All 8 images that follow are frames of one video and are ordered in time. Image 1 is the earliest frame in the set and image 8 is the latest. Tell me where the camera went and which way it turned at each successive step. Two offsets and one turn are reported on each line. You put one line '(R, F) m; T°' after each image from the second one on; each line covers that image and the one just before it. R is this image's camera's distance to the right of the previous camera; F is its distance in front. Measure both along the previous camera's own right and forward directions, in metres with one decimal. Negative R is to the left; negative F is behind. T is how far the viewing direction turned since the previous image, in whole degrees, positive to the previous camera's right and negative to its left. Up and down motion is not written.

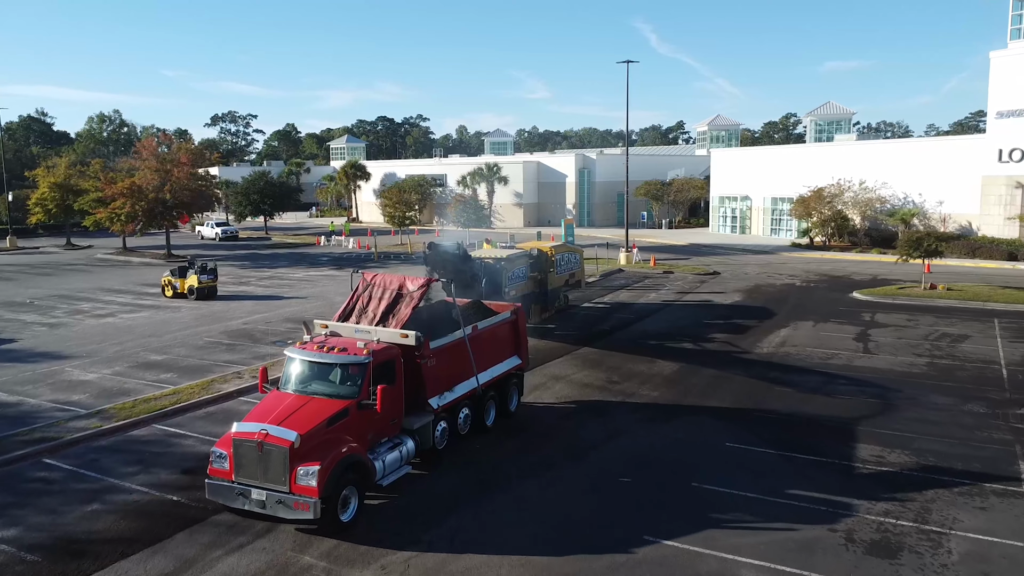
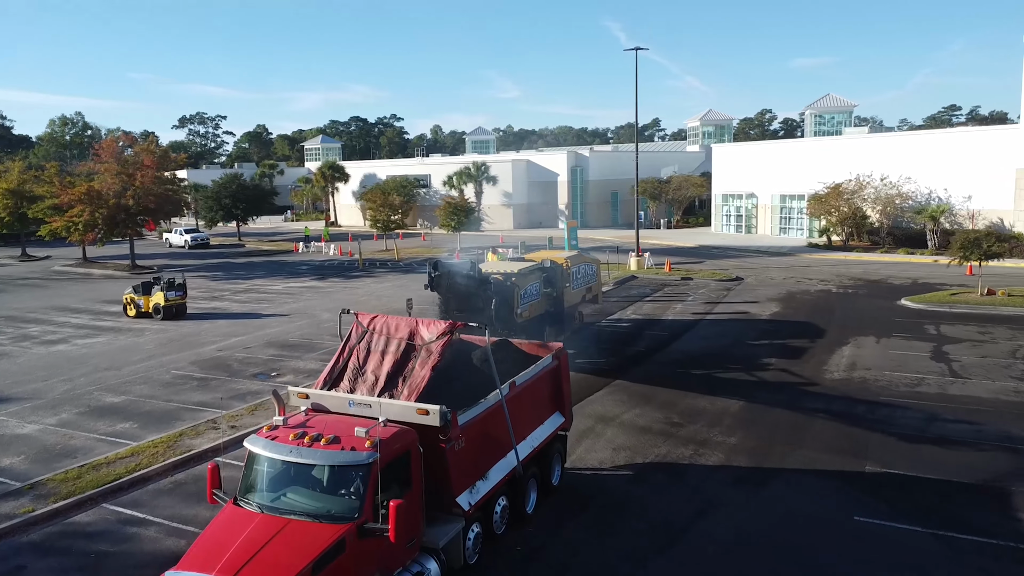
(-1.0, +3.0) m; +2°
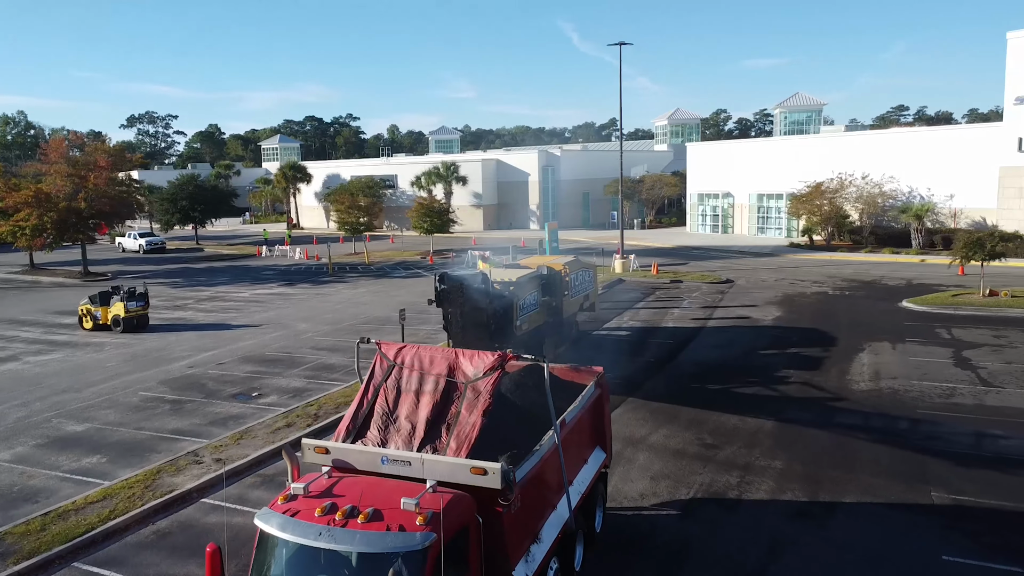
(-0.9, +1.3) m; +3°
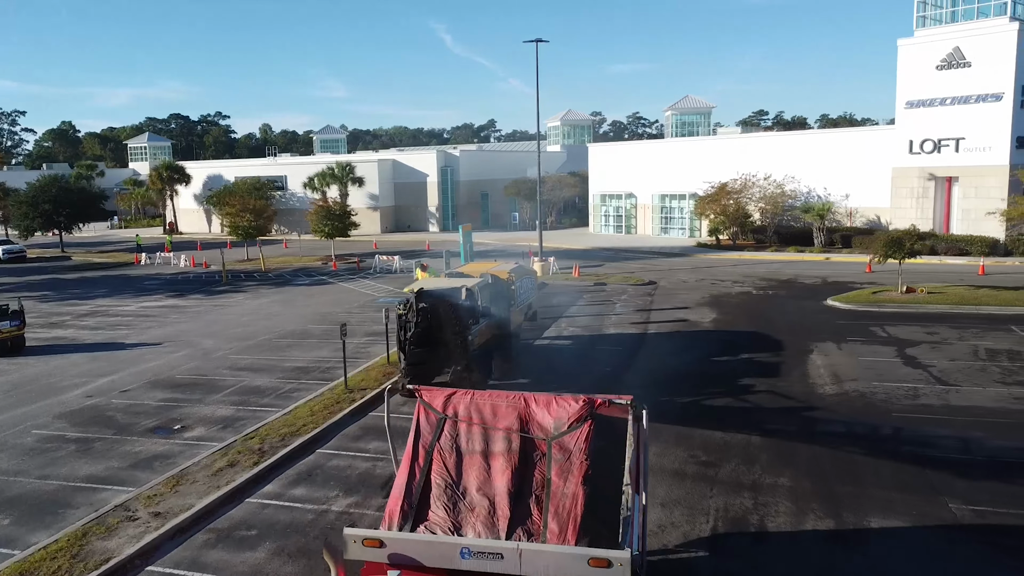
(-1.4, +1.3) m; +9°
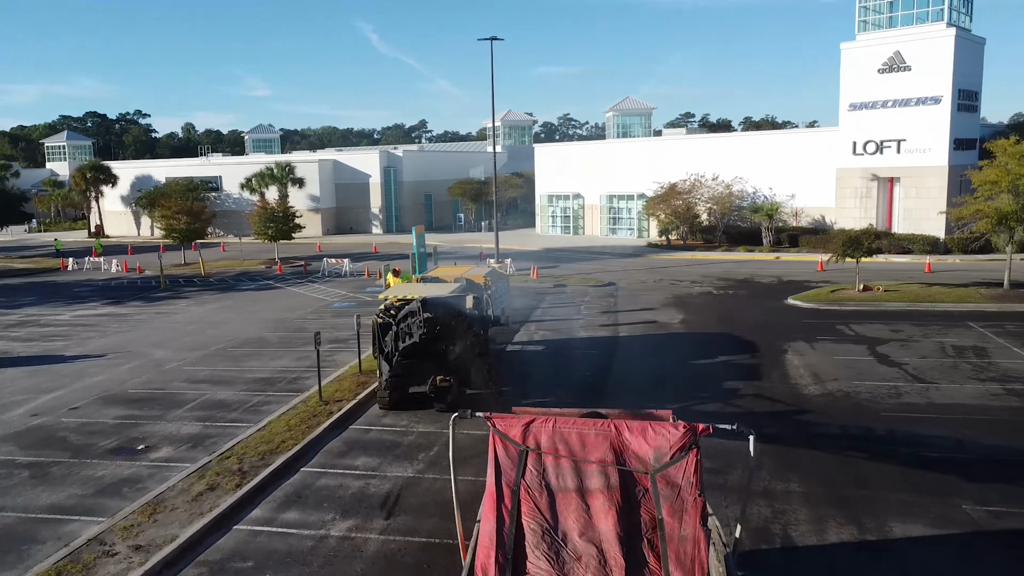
(-0.9, +0.6) m; +5°
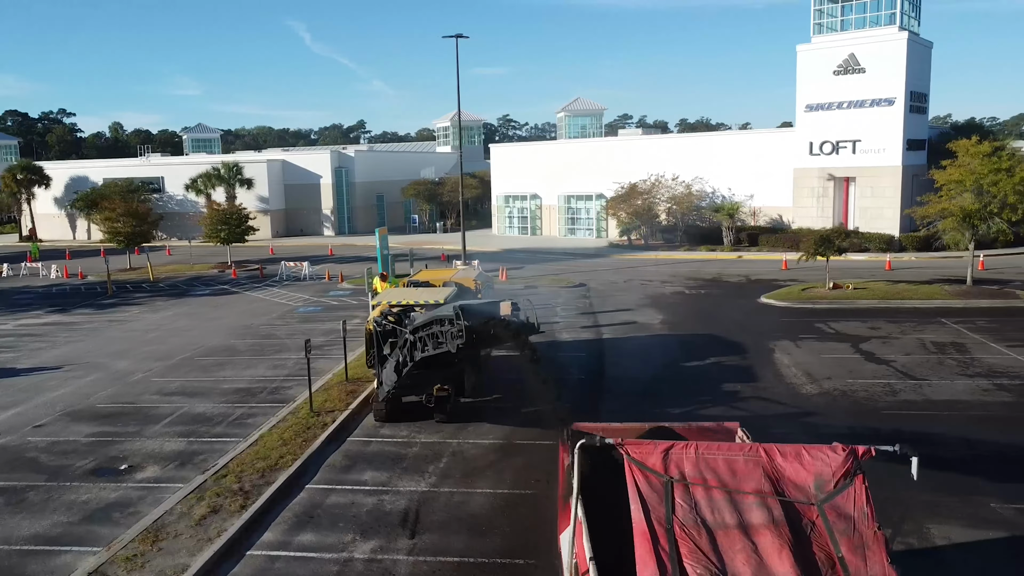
(-1.0, +0.5) m; +4°
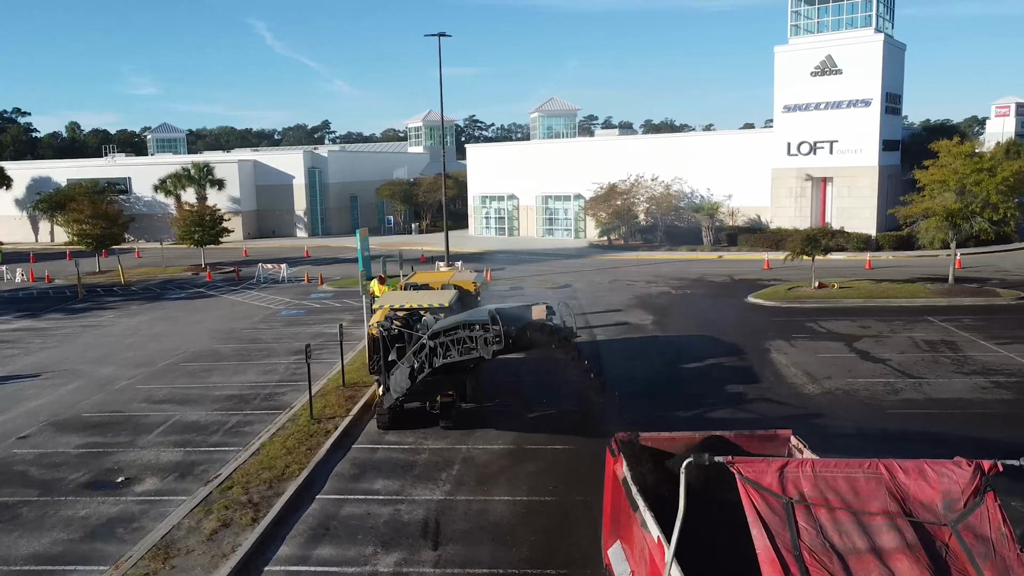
(-0.7, +0.3) m; +2°
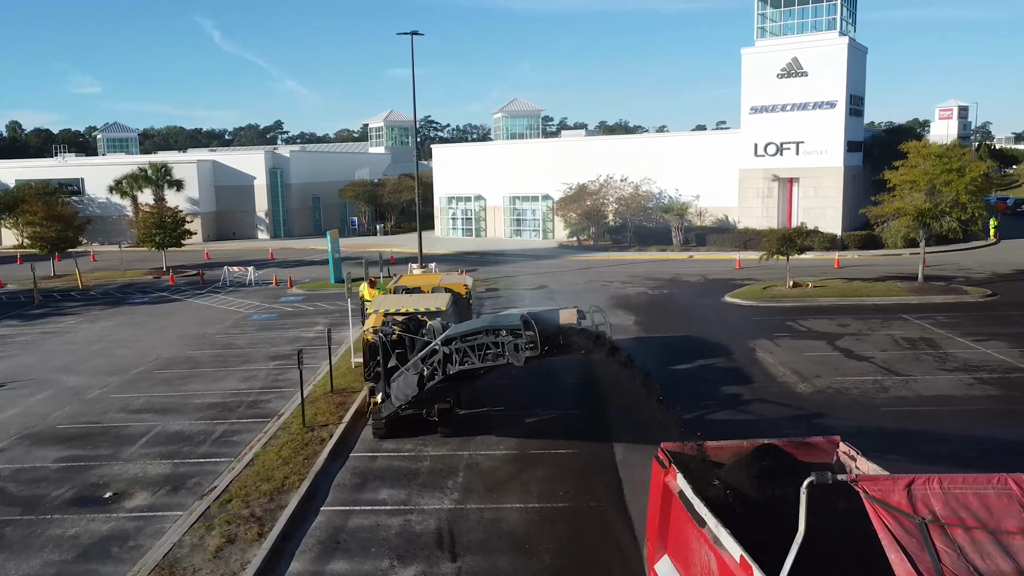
(-0.7, +0.2) m; +3°
